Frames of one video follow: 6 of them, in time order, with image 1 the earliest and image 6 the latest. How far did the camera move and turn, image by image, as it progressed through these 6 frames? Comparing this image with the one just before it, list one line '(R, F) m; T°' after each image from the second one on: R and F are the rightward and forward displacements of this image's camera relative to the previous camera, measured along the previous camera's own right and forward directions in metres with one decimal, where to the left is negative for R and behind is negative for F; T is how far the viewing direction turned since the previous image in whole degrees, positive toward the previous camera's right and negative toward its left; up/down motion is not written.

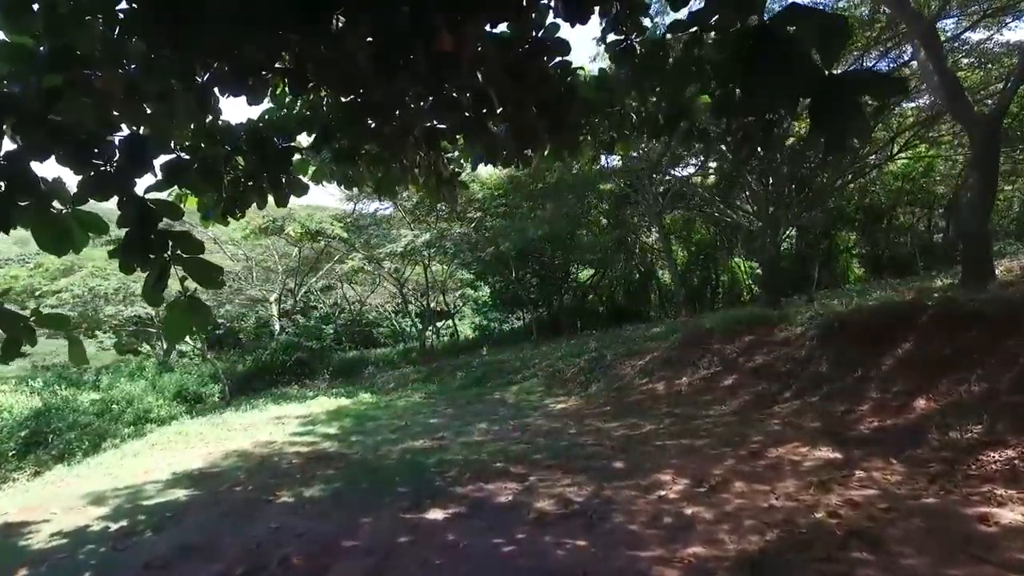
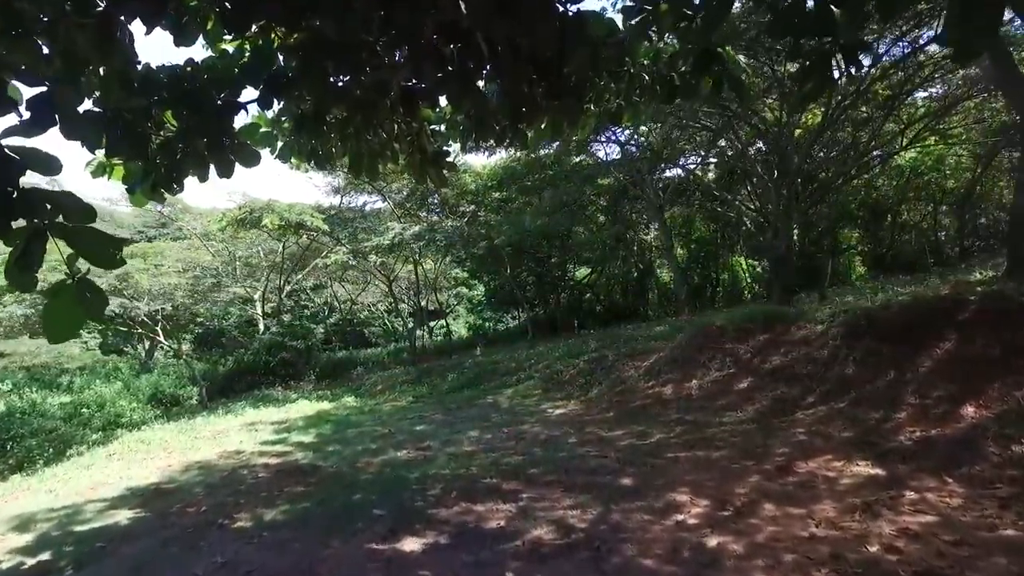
(0.0, +0.7) m; 0°
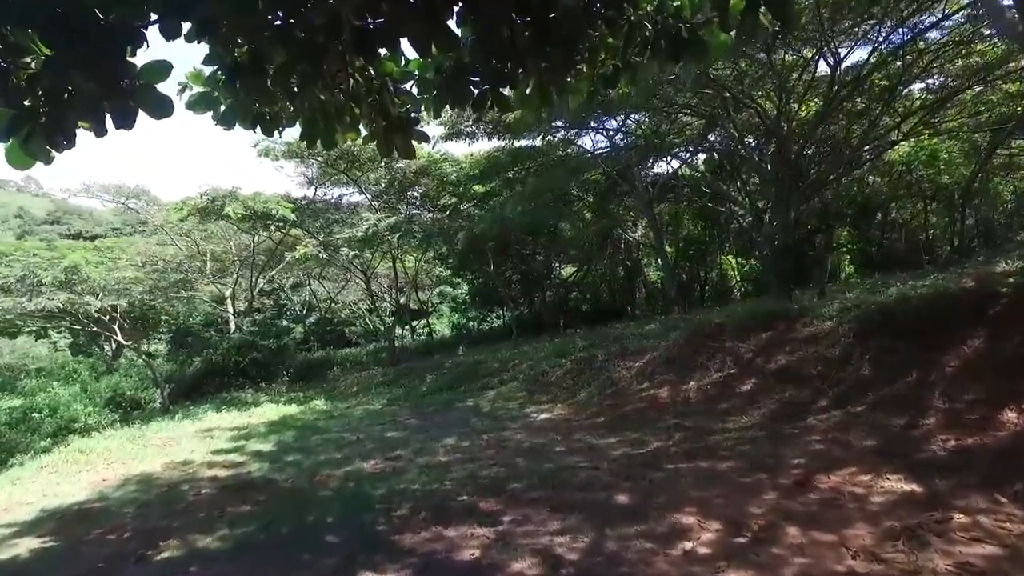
(0.0, +0.7) m; +1°
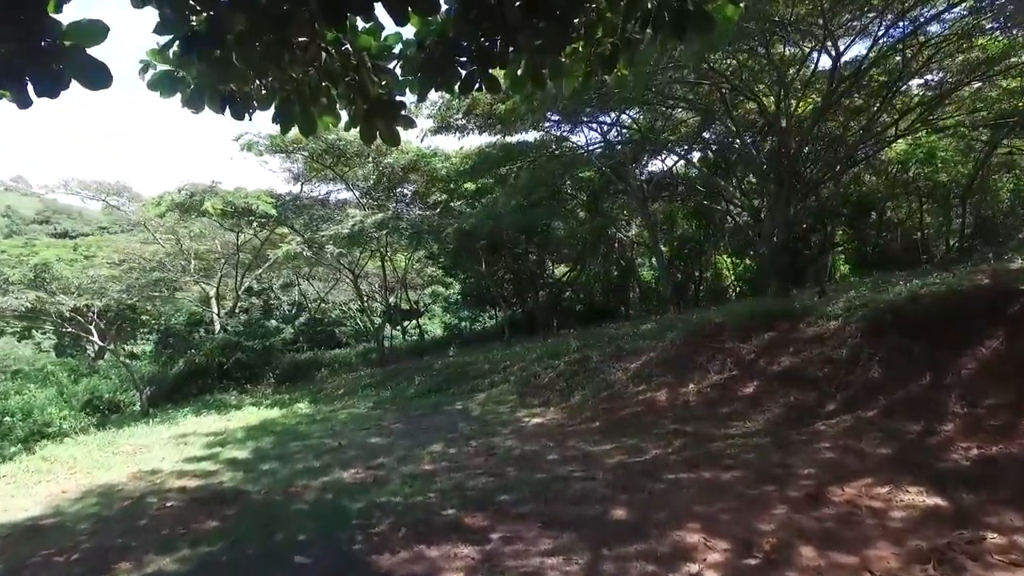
(0.0, +0.4) m; +1°
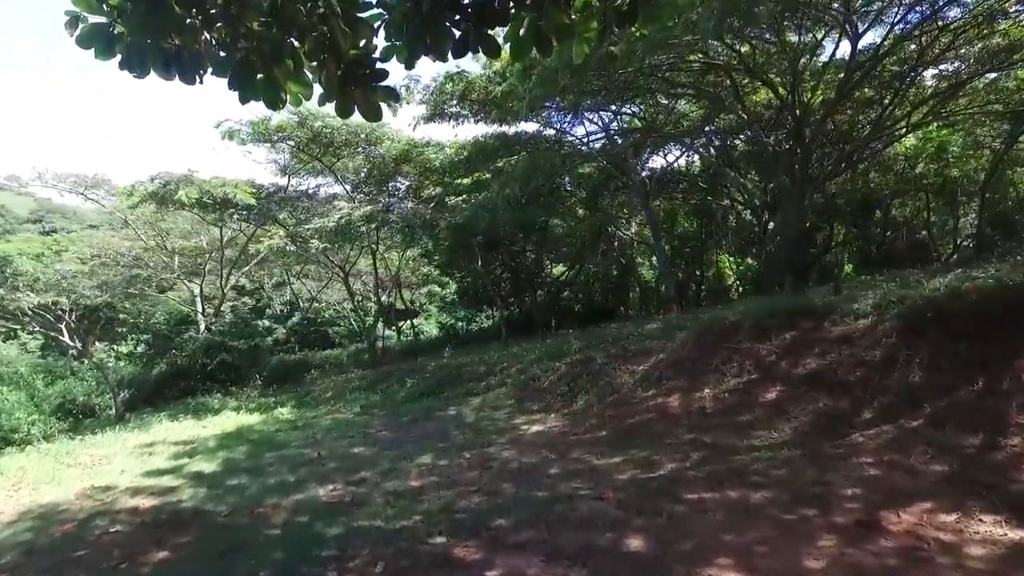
(0.0, +0.6) m; 0°
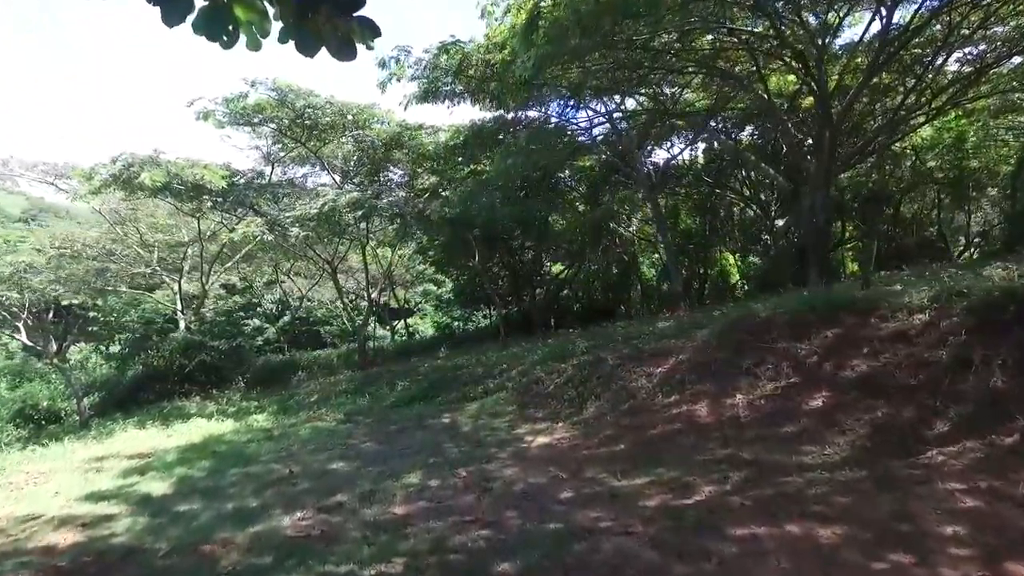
(0.0, +0.9) m; 0°
